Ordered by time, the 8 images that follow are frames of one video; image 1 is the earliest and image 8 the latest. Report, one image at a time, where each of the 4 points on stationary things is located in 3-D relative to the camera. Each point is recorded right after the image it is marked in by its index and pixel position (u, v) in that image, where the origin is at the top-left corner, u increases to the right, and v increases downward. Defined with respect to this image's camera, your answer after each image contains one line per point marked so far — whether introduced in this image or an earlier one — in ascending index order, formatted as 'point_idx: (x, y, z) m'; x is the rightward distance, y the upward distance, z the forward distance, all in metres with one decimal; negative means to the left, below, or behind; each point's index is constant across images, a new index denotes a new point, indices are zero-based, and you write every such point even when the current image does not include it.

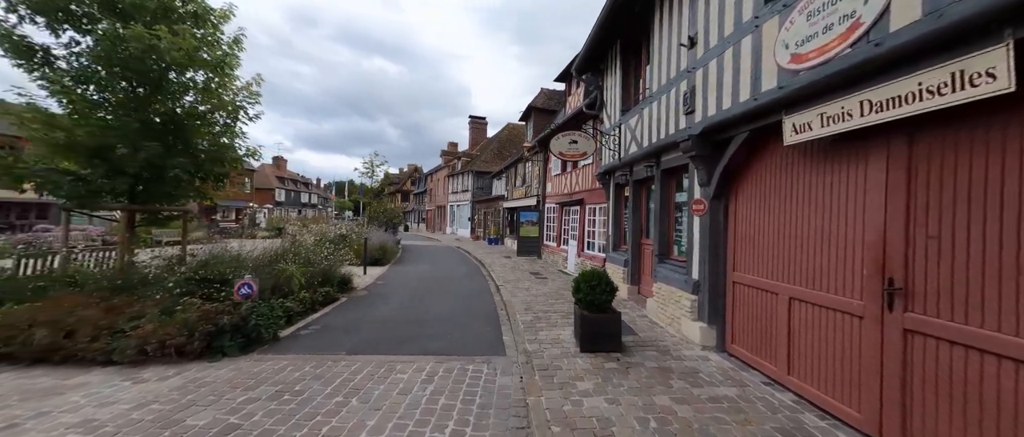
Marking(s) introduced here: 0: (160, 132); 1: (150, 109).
0: (-5.2, +1.2, +5.2) m
1: (-5.2, +1.6, +5.1) m
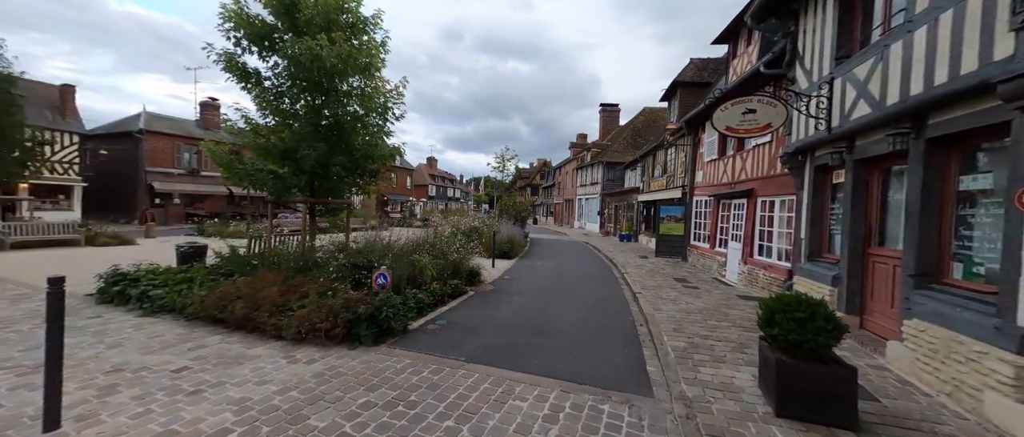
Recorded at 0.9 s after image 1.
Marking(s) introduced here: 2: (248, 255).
0: (-3.1, +1.4, +5.9) m
1: (-3.2, +1.7, +5.8) m
2: (-4.5, -0.6, +6.0) m
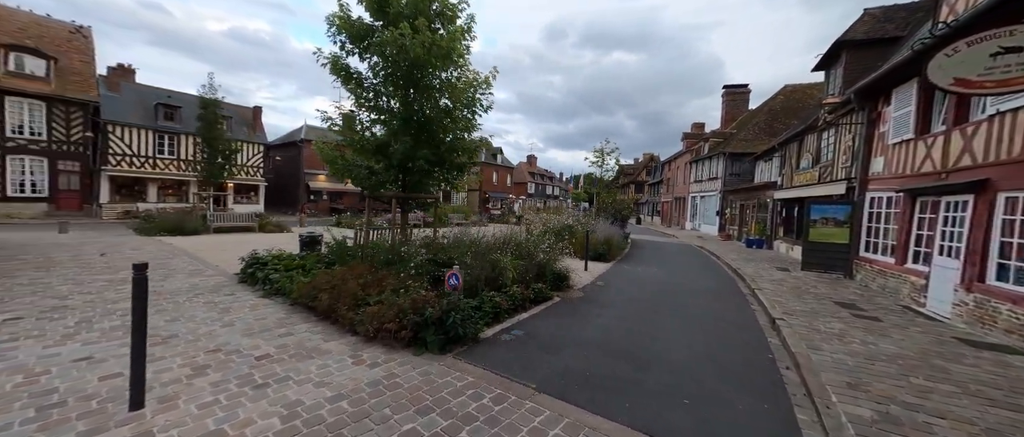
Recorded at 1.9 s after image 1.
0: (-1.6, +1.5, +5.9) m
1: (-1.7, +1.8, +5.8) m
2: (-2.9, -0.4, +6.3) m
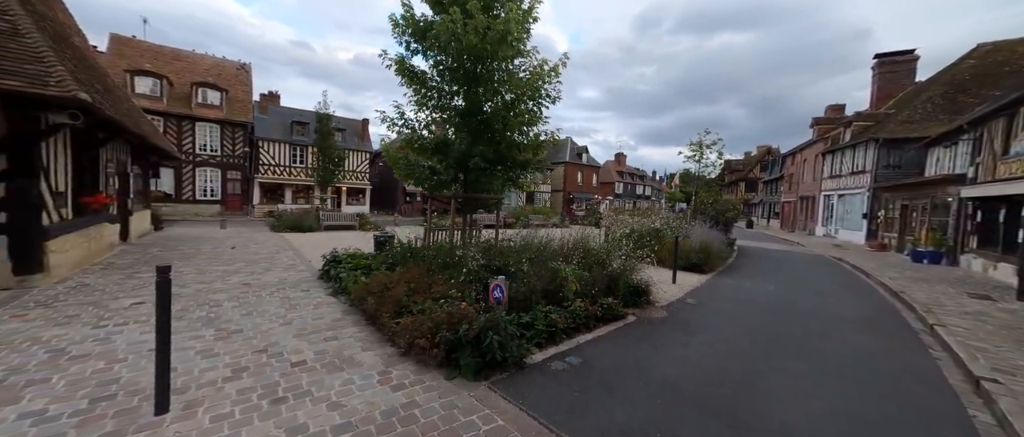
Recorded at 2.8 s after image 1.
0: (-0.6, +1.5, +5.5) m
1: (-0.7, +1.8, +5.4) m
2: (-1.7, -0.5, +6.3) m
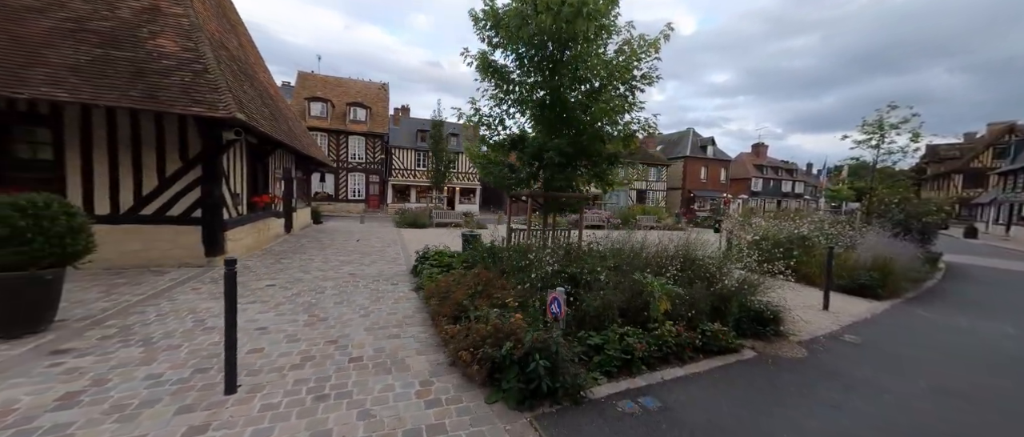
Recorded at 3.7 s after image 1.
0: (+0.6, +1.5, +5.0) m
1: (+0.5, +1.8, +4.9) m
2: (-0.3, -0.4, +6.1) m
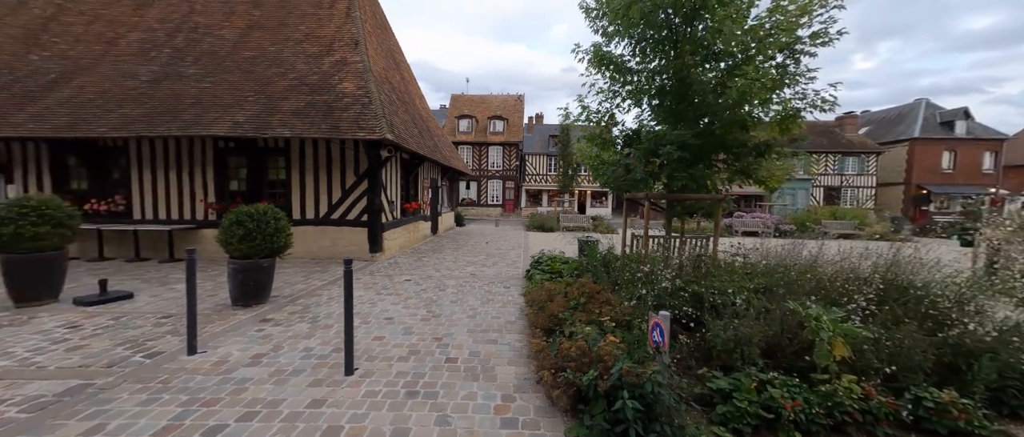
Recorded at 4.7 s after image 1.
0: (+2.0, +1.4, +4.2) m
1: (+1.9, +1.7, +4.2) m
2: (+1.6, -0.5, +5.5) m
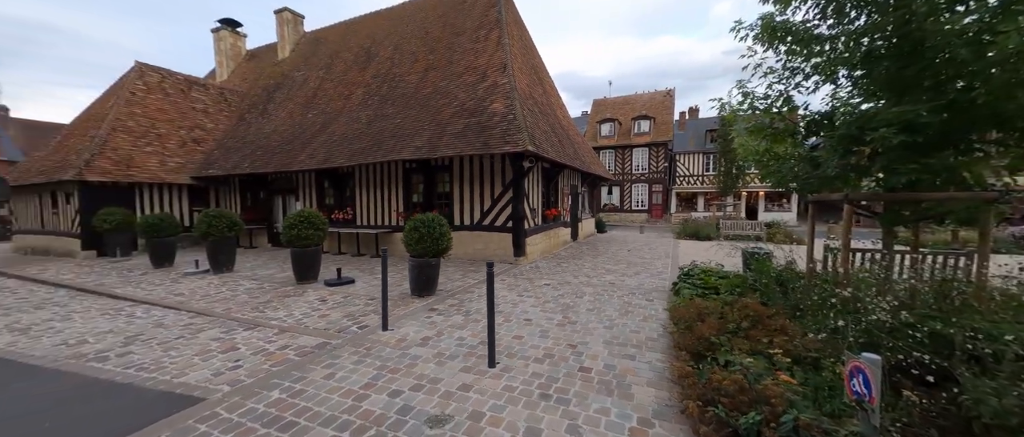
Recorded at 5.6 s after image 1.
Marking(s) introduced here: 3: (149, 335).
0: (+3.4, +1.3, +3.1) m
1: (+3.3, +1.7, +3.2) m
2: (+3.6, -0.6, +4.5) m
3: (-4.5, -1.5, +4.4) m
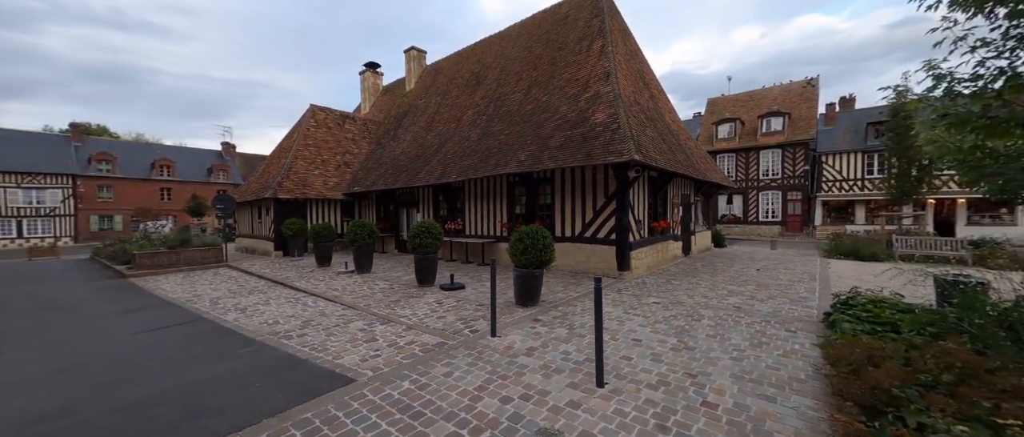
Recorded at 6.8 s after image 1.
0: (+4.2, +1.2, +2.1) m
1: (+4.2, +1.5, +2.1) m
2: (+4.7, -0.8, +3.3) m
3: (-3.1, -1.6, +5.5) m
